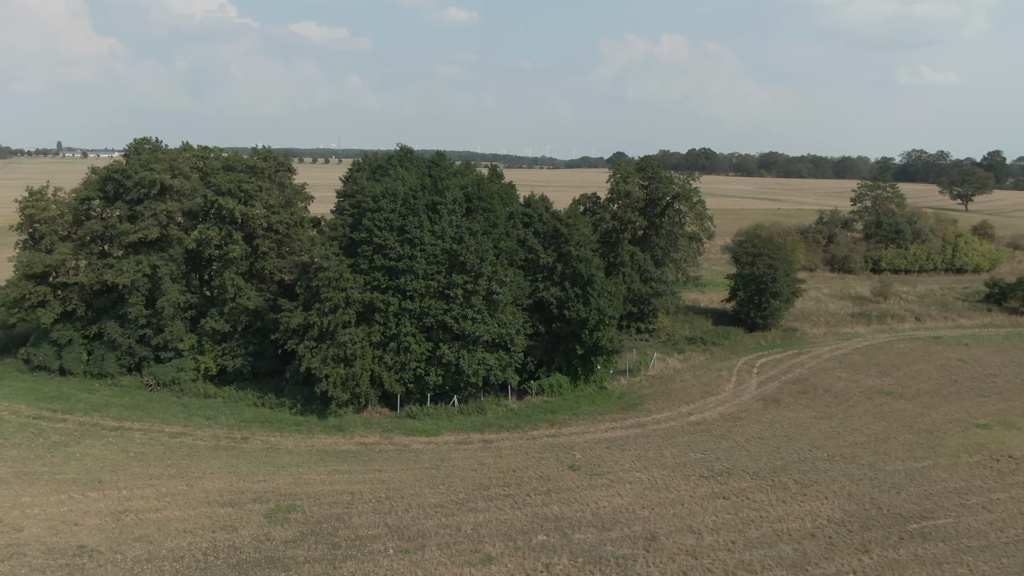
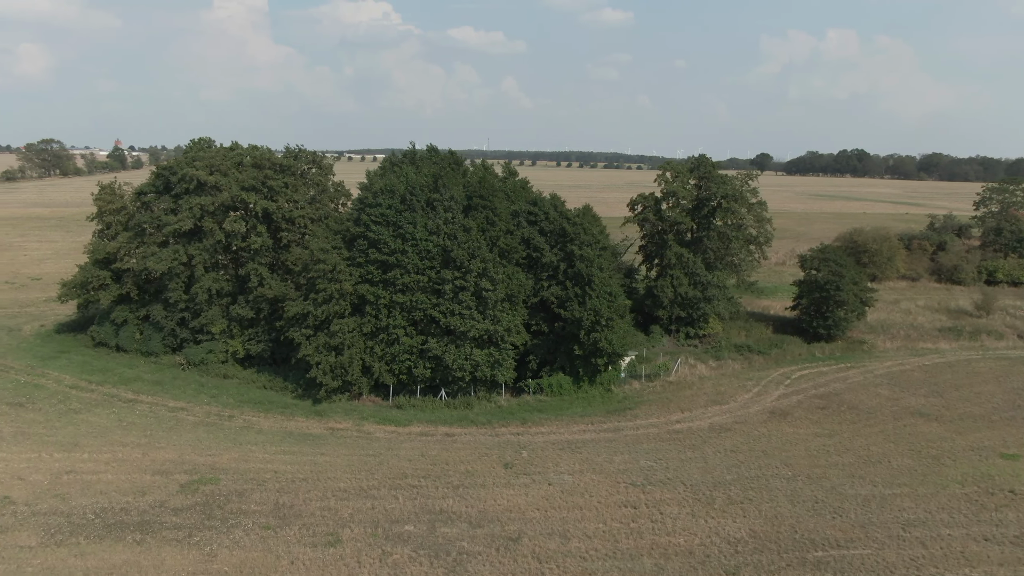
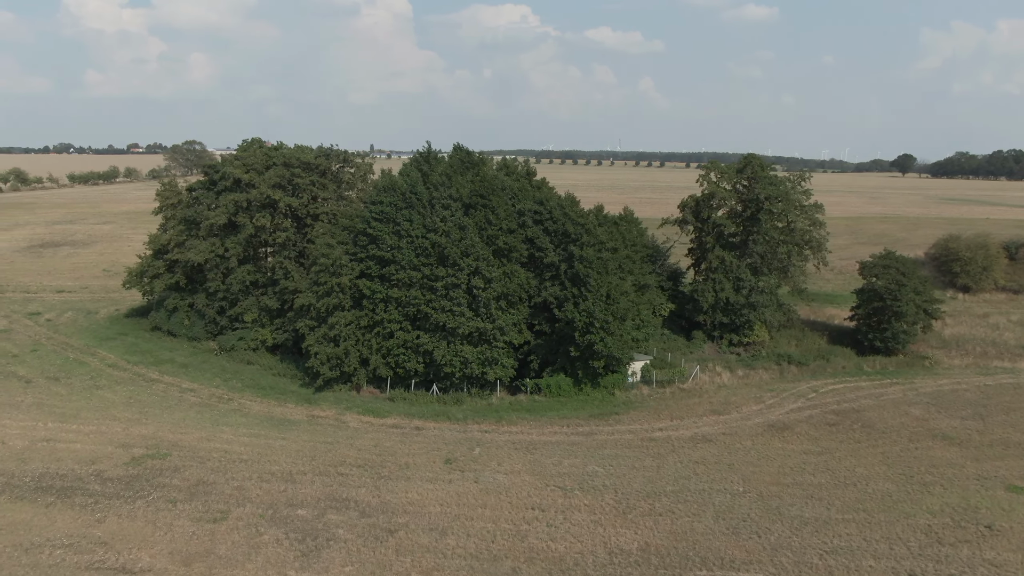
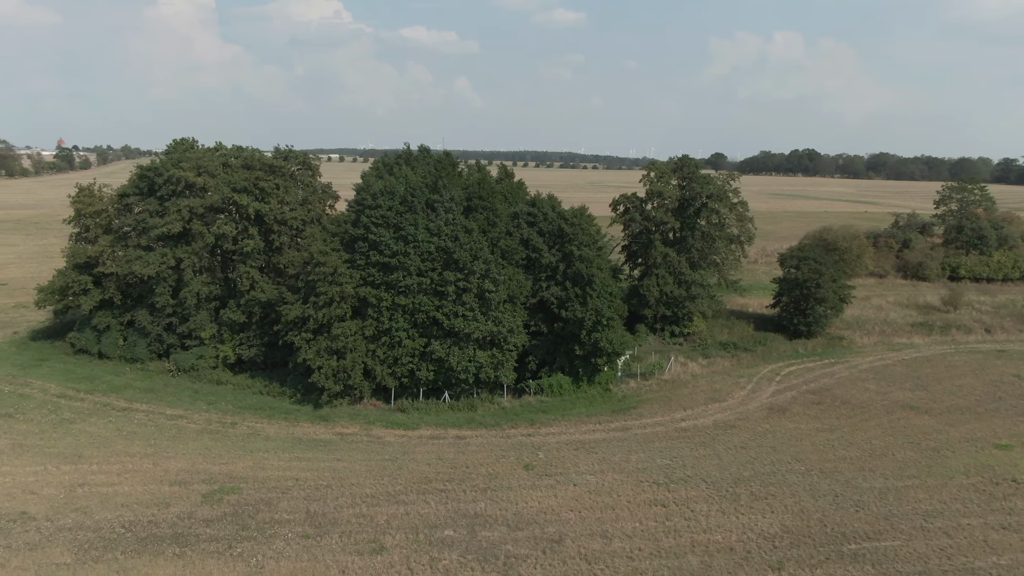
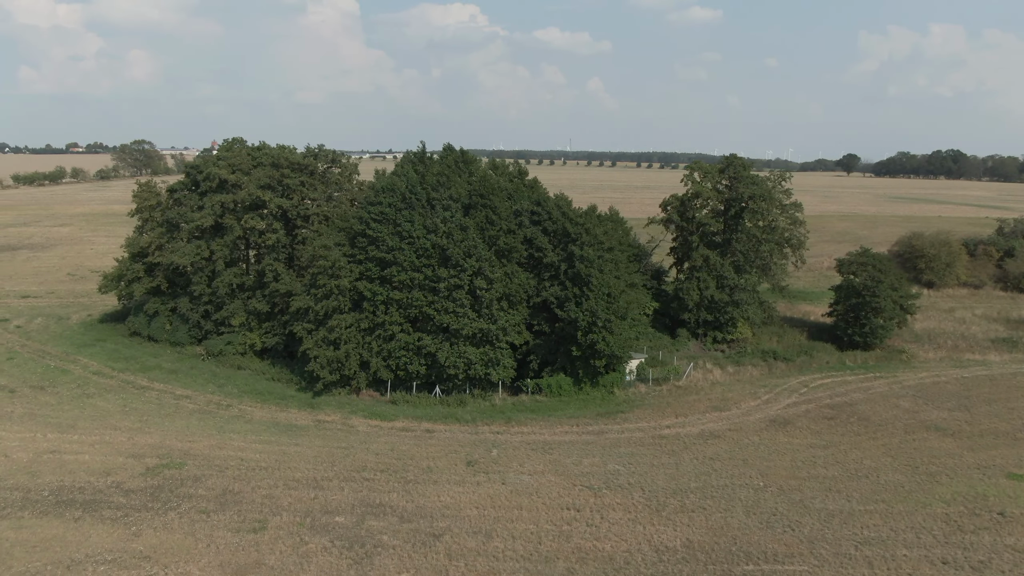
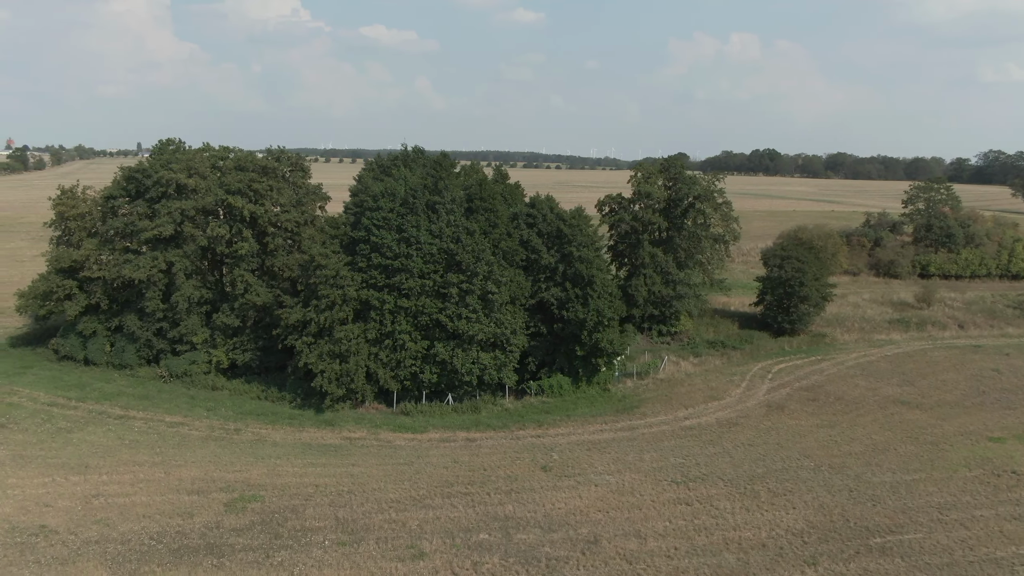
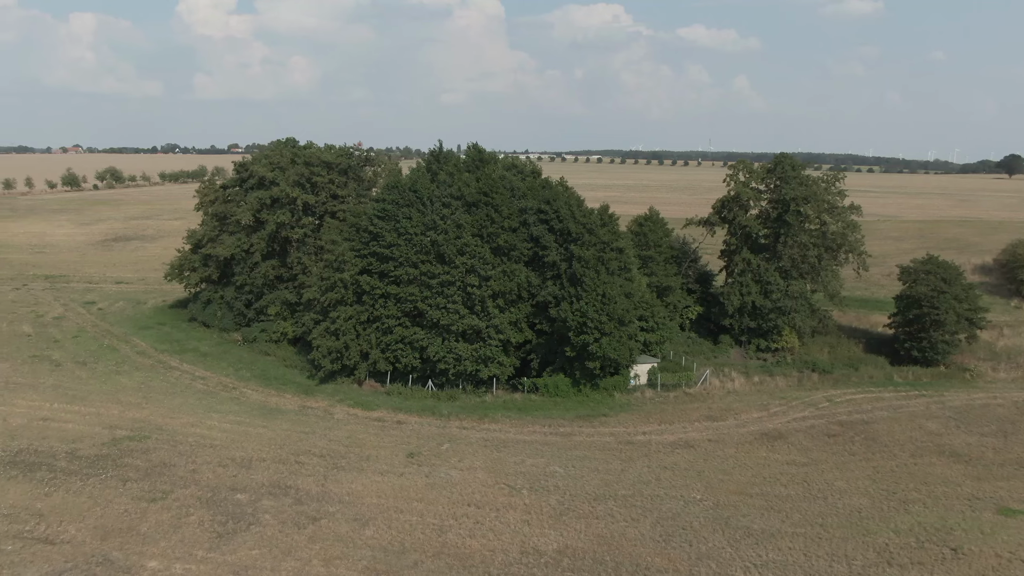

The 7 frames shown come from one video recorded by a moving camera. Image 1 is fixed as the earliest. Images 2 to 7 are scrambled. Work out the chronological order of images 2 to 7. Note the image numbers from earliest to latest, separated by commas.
6, 4, 2, 5, 3, 7
